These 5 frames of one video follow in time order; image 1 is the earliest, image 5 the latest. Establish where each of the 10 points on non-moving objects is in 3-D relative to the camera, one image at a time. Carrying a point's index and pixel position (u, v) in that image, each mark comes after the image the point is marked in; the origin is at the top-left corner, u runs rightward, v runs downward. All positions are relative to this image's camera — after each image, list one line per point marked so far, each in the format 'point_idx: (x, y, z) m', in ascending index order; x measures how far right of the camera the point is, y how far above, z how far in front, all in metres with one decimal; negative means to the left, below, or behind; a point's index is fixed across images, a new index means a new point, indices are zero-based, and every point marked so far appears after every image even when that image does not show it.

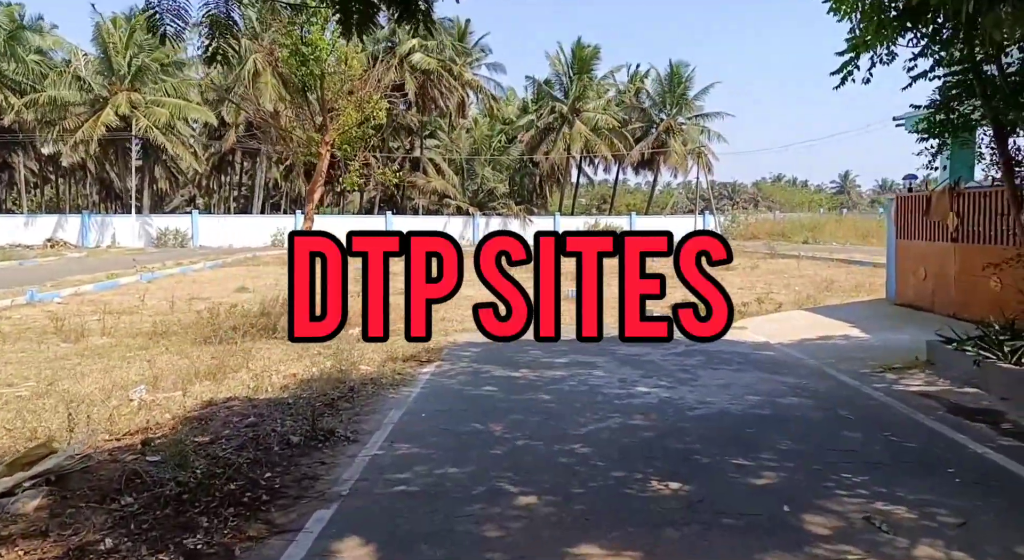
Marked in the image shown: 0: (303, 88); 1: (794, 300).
0: (-2.7, +2.4, +10.3) m
1: (+5.4, -0.4, +15.9) m
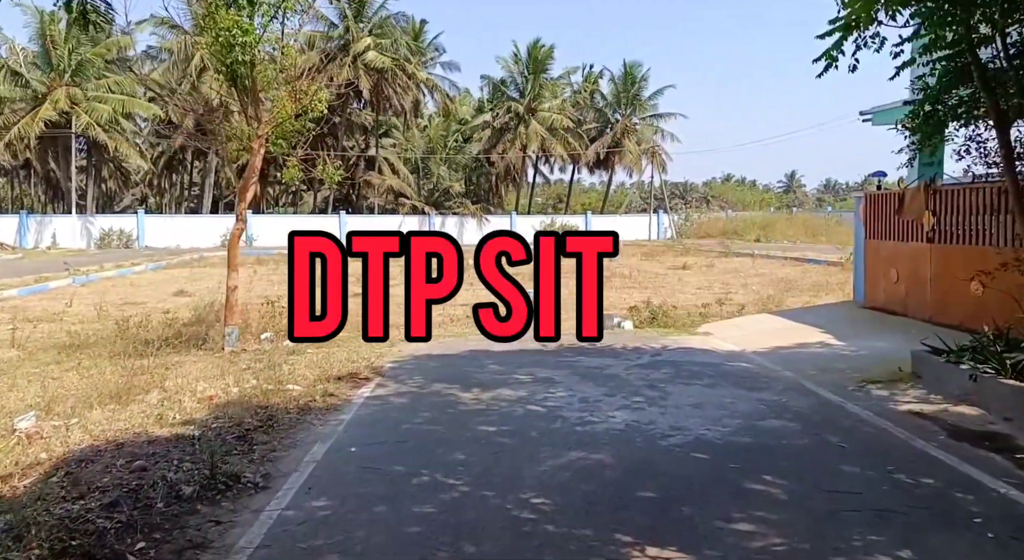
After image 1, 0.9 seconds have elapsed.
0: (-3.2, +2.3, +9.3) m
1: (+4.6, -0.4, +15.4) m
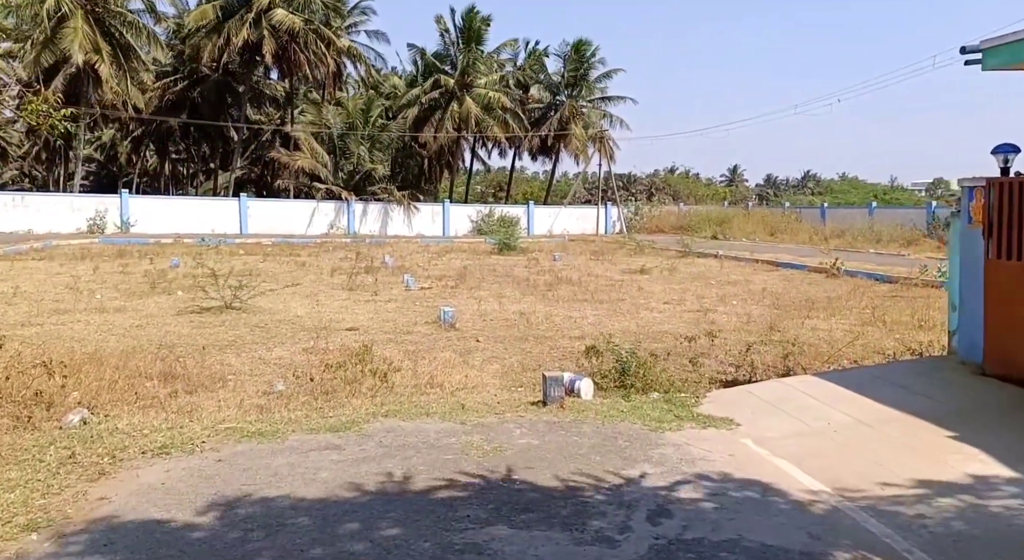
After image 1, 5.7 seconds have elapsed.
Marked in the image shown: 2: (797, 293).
0: (-4.0, +2.1, +4.6) m
1: (+3.3, -0.7, +11.2) m
2: (+5.8, -0.2, +16.7) m
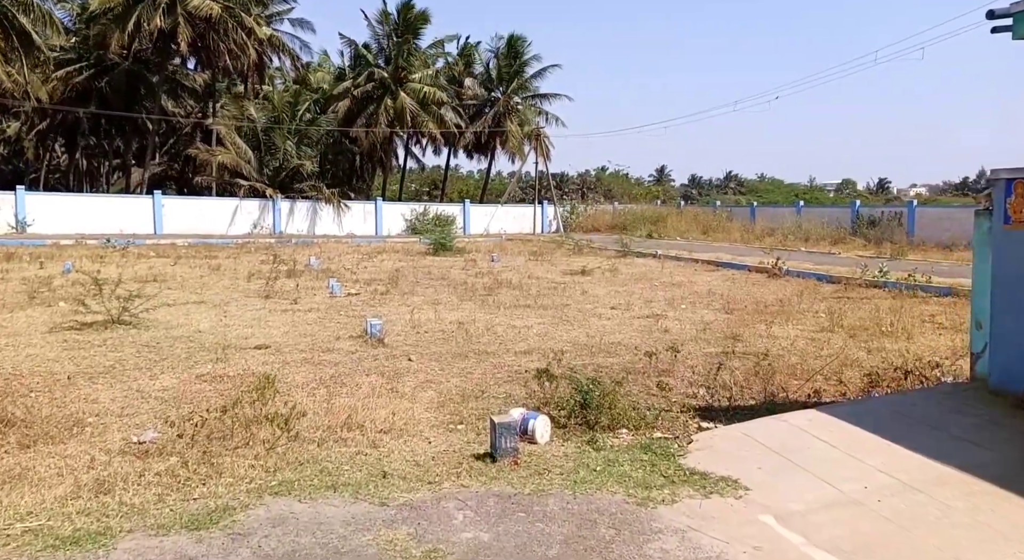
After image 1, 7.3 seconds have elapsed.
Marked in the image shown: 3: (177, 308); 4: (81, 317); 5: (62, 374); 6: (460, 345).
0: (-4.3, +2.0, +2.9) m
1: (+2.5, -0.8, +10.1) m
2: (+4.6, -0.3, +15.7) m
3: (-4.8, -0.4, +12.0) m
4: (-5.6, -0.5, +10.7) m
5: (-4.1, -0.9, +7.6) m
6: (-0.6, -0.8, +9.9) m
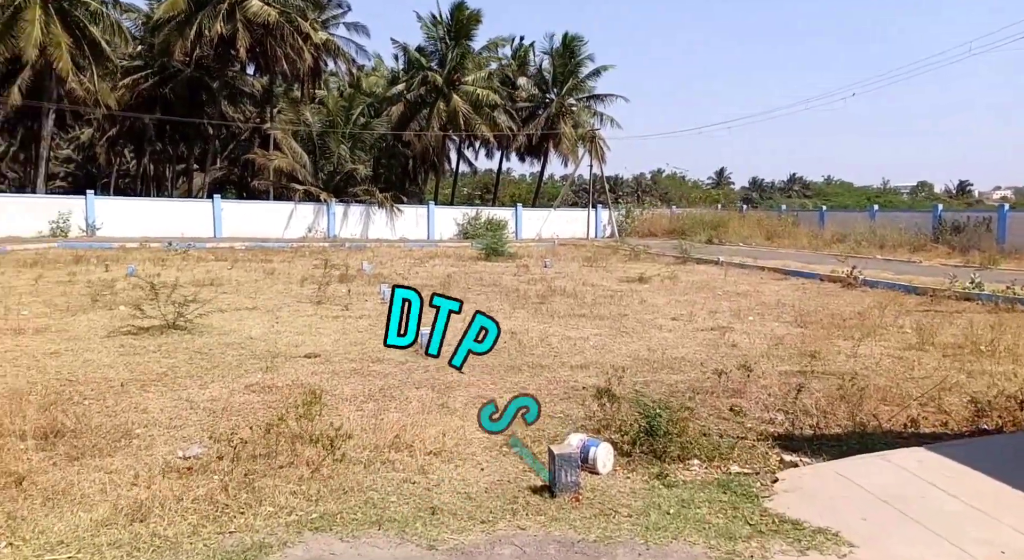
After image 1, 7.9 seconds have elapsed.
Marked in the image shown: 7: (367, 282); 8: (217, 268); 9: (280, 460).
0: (-4.0, +1.9, +2.8) m
1: (+3.2, -0.9, +9.5) m
2: (+5.6, -0.5, +15.0) m
3: (-4.1, -0.5, +11.8) m
4: (-4.9, -0.5, +10.7) m
5: (-3.6, -0.9, +7.4) m
6: (0.0, -0.9, +9.5) m
7: (-2.9, -0.1, +16.6) m
8: (-6.7, +0.3, +18.5) m
9: (-1.4, -1.1, +4.9) m
